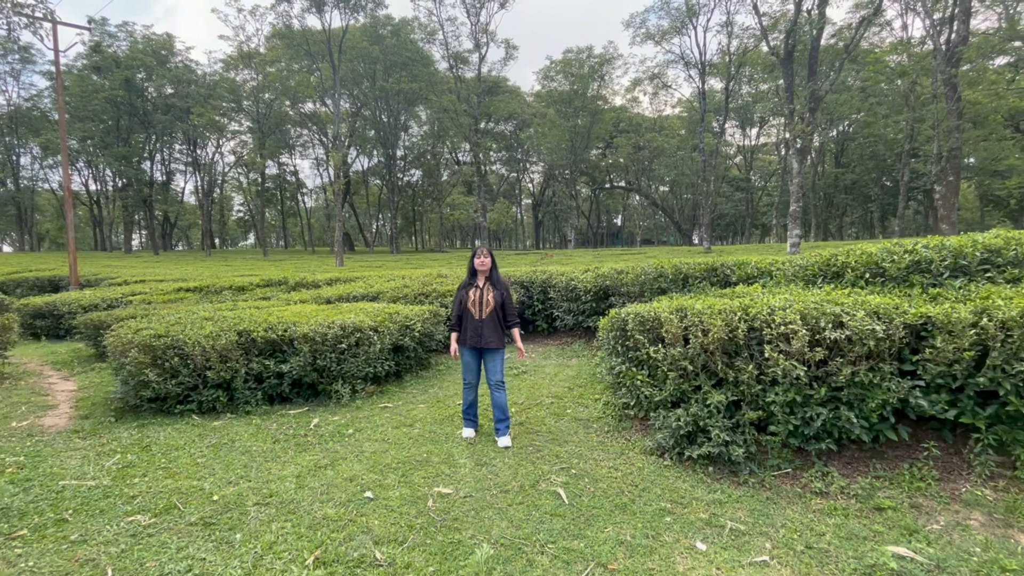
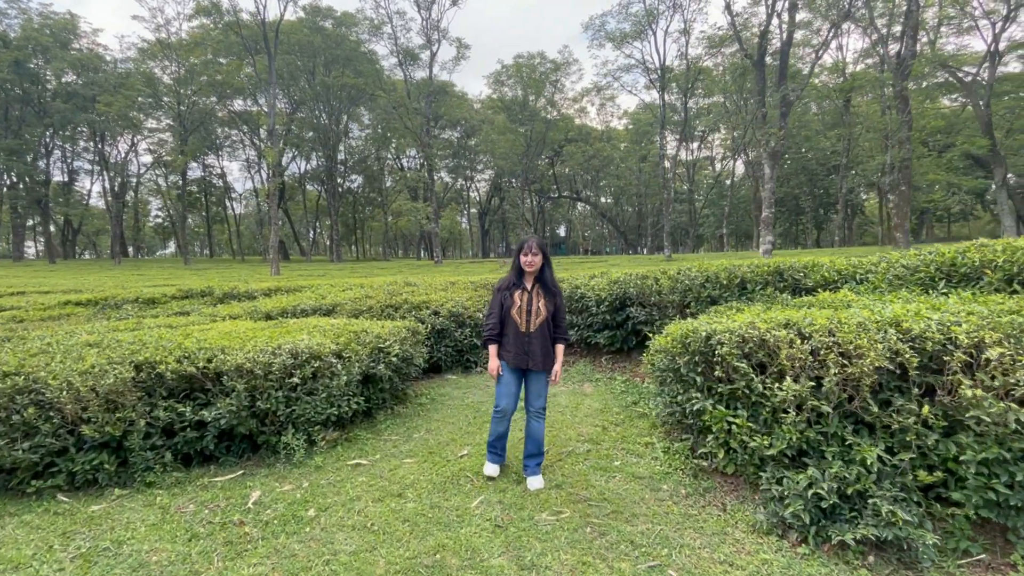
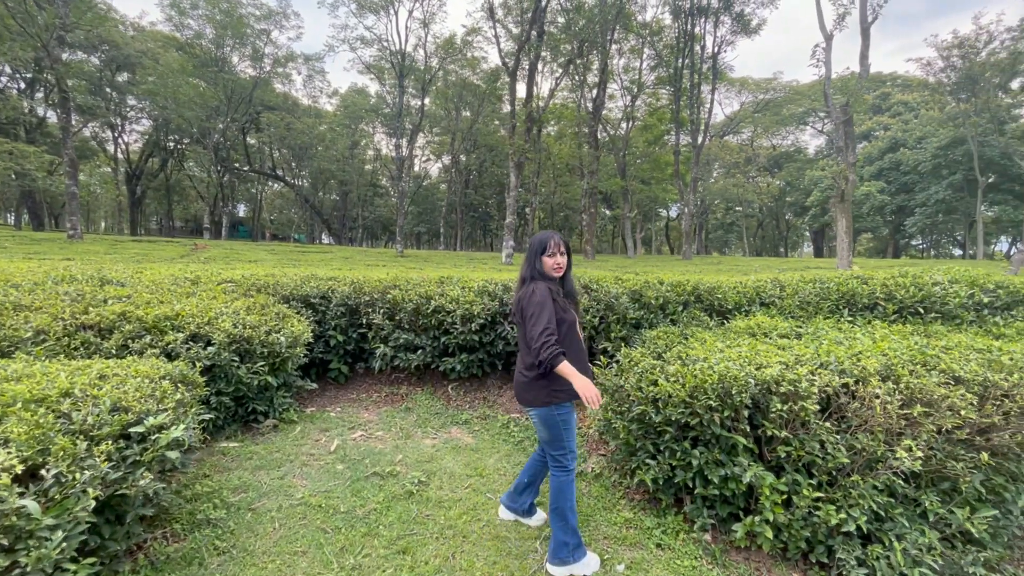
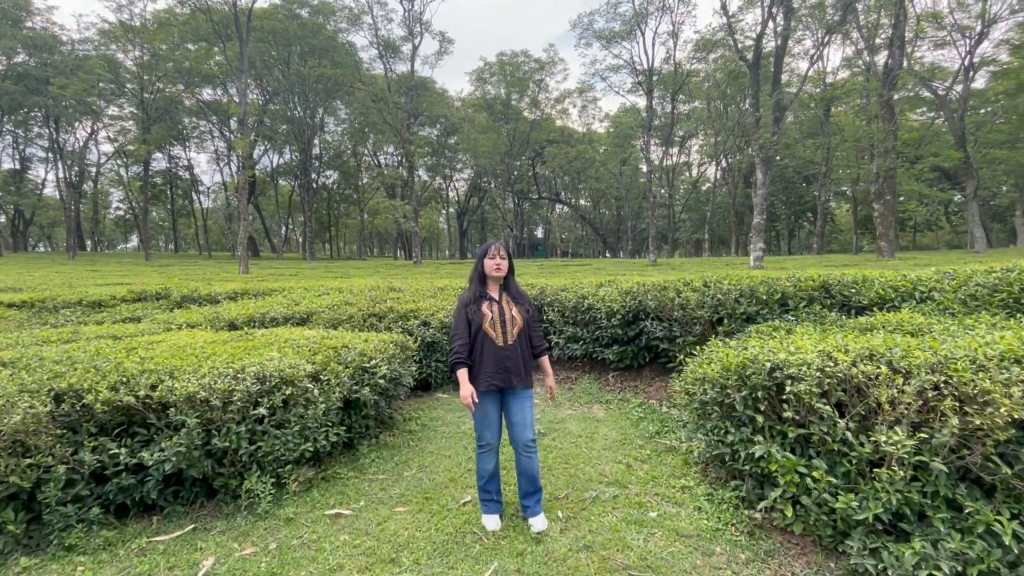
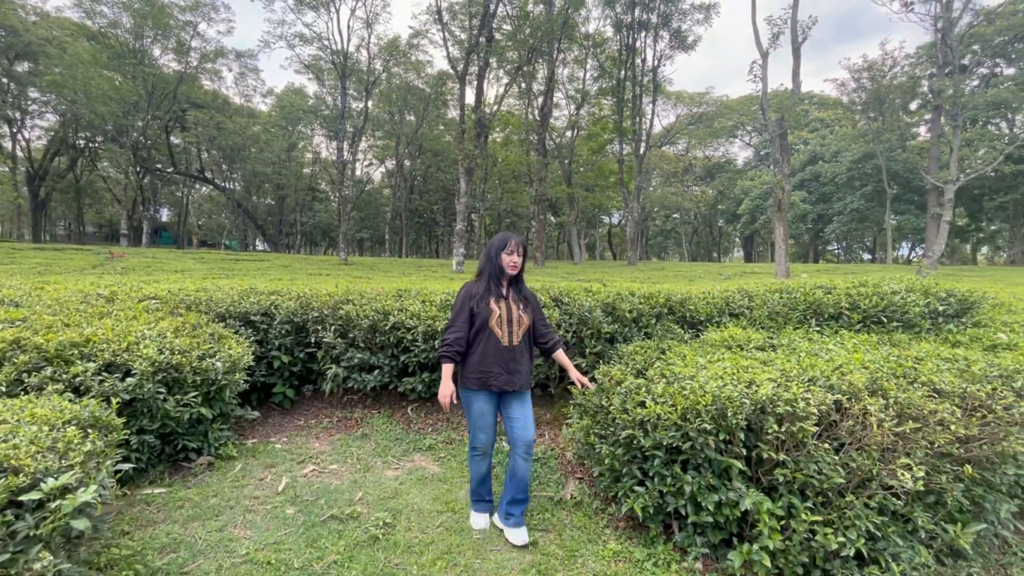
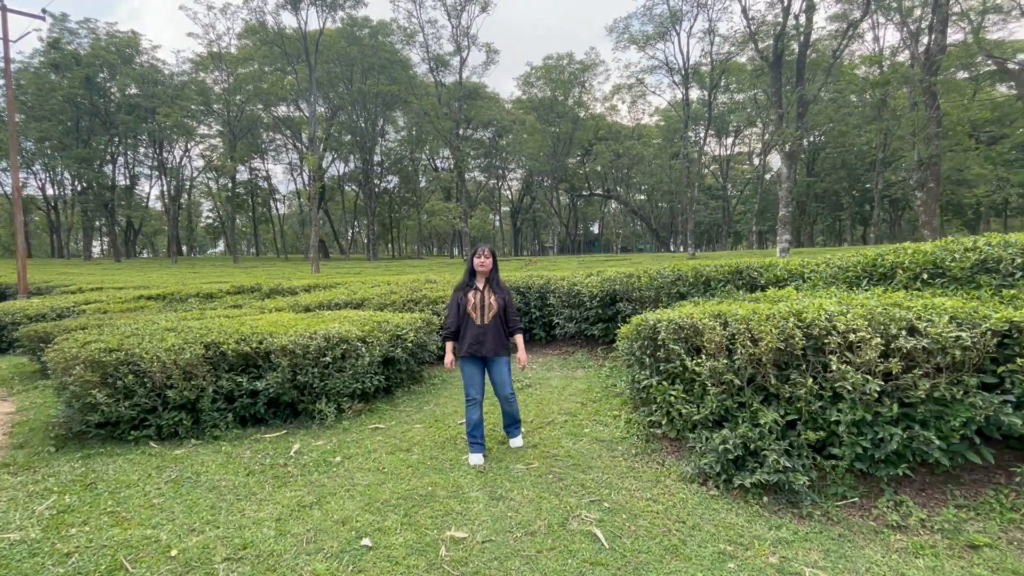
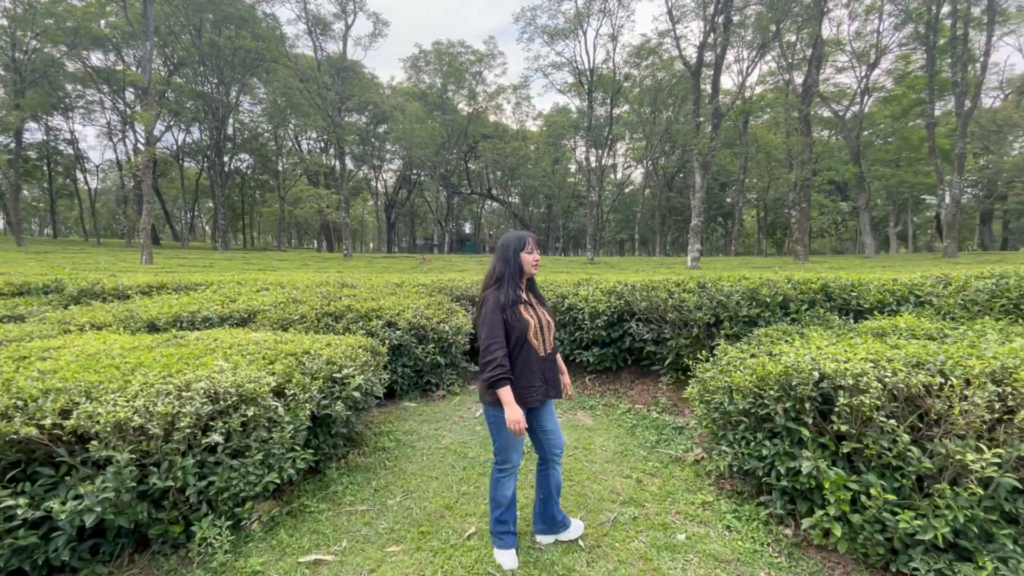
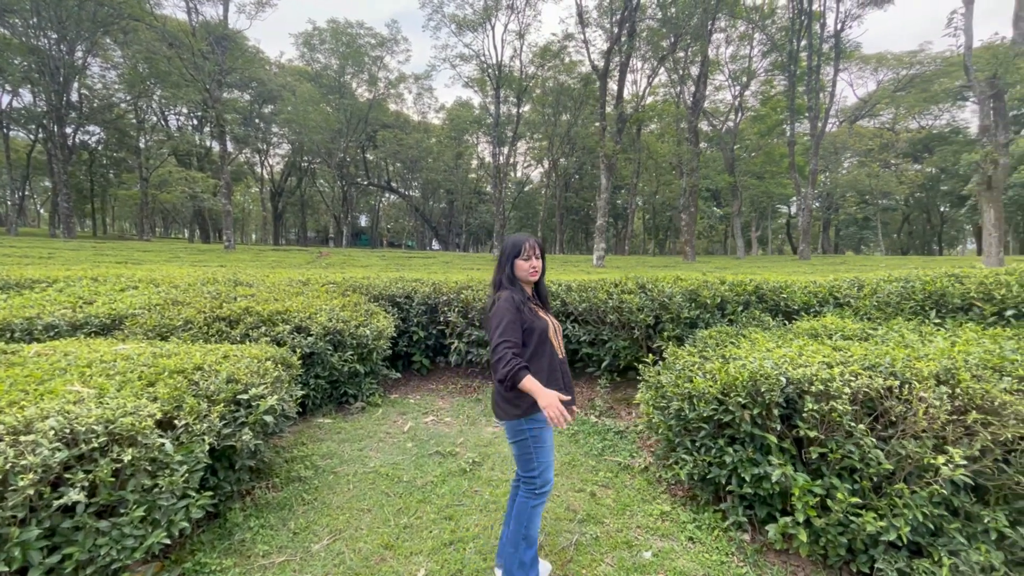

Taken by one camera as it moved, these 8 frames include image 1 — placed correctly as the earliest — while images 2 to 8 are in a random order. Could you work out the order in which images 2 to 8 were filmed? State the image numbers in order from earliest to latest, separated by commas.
6, 2, 4, 7, 8, 3, 5
